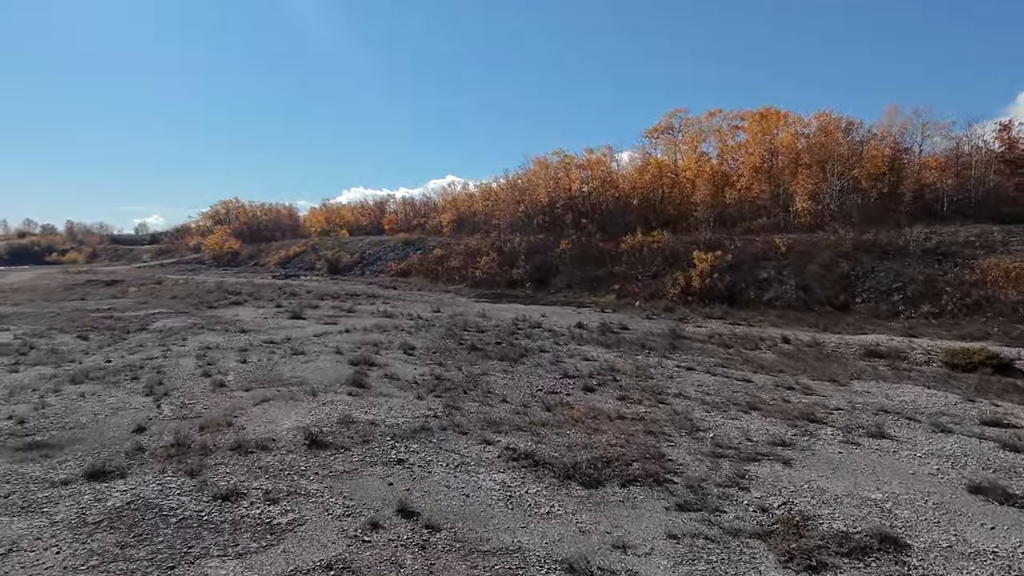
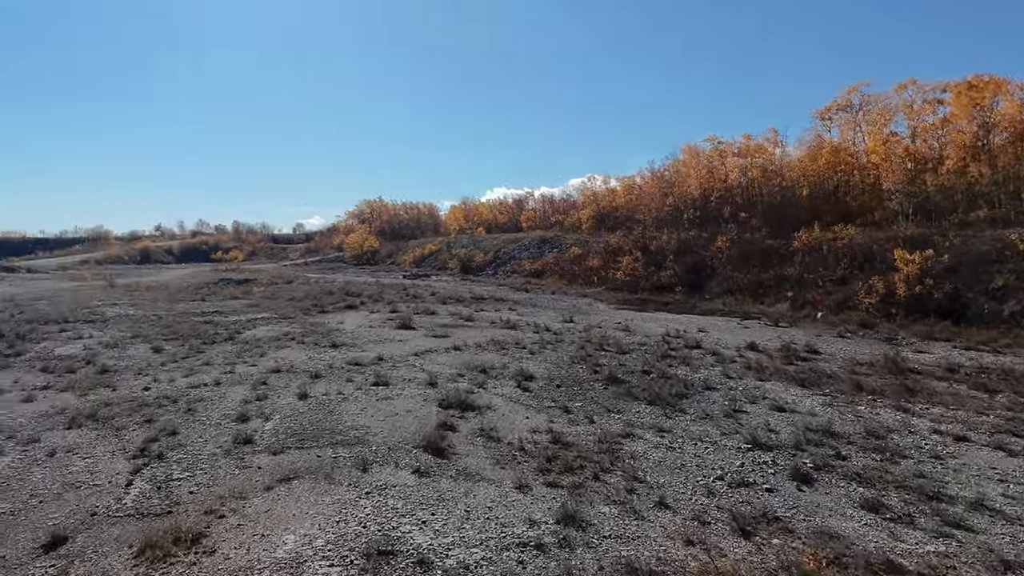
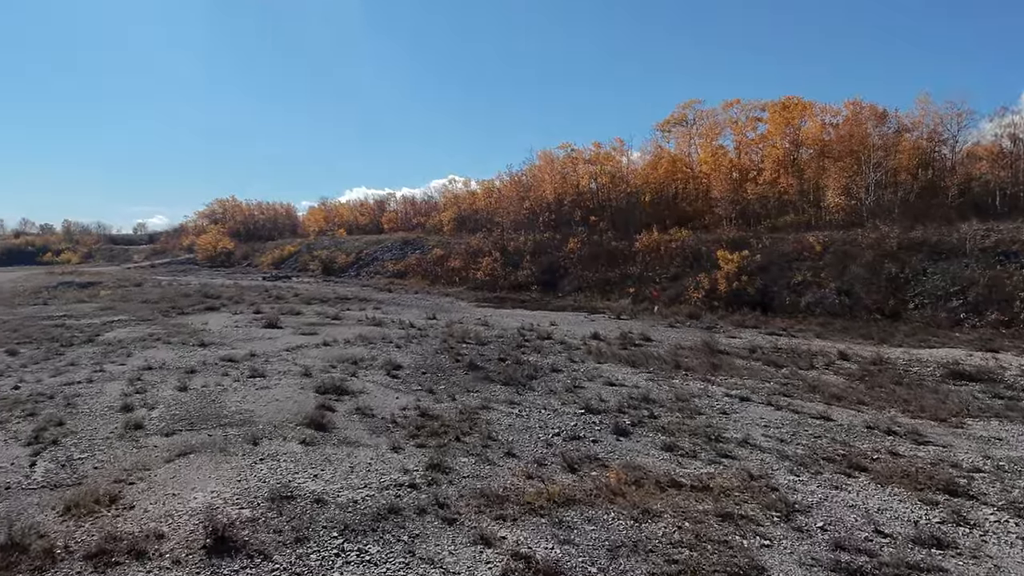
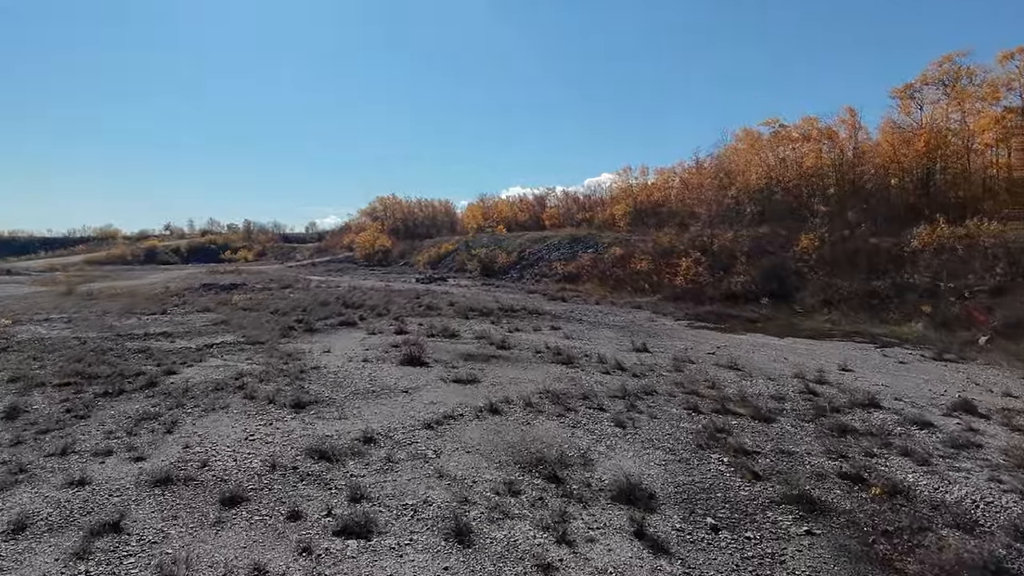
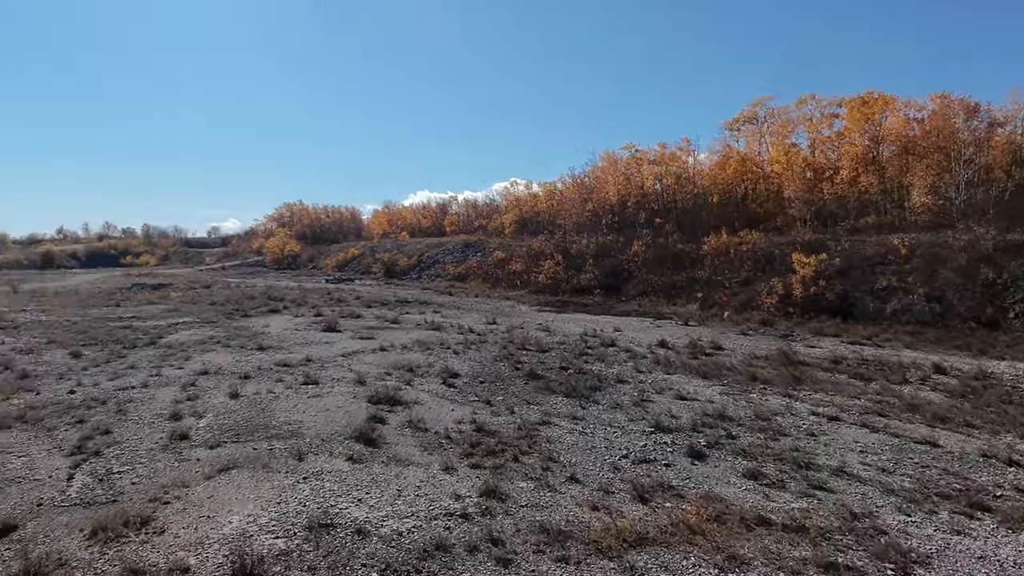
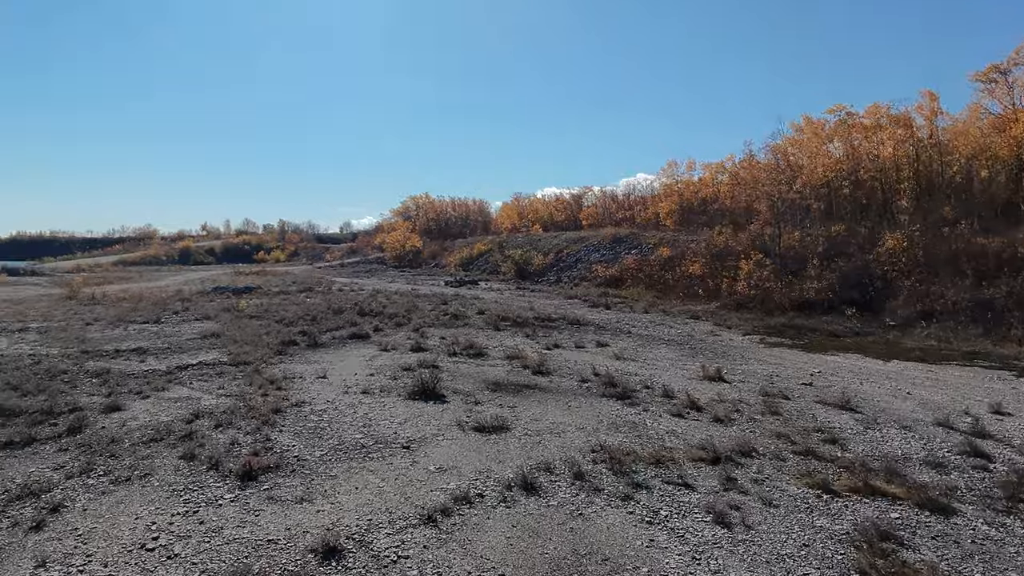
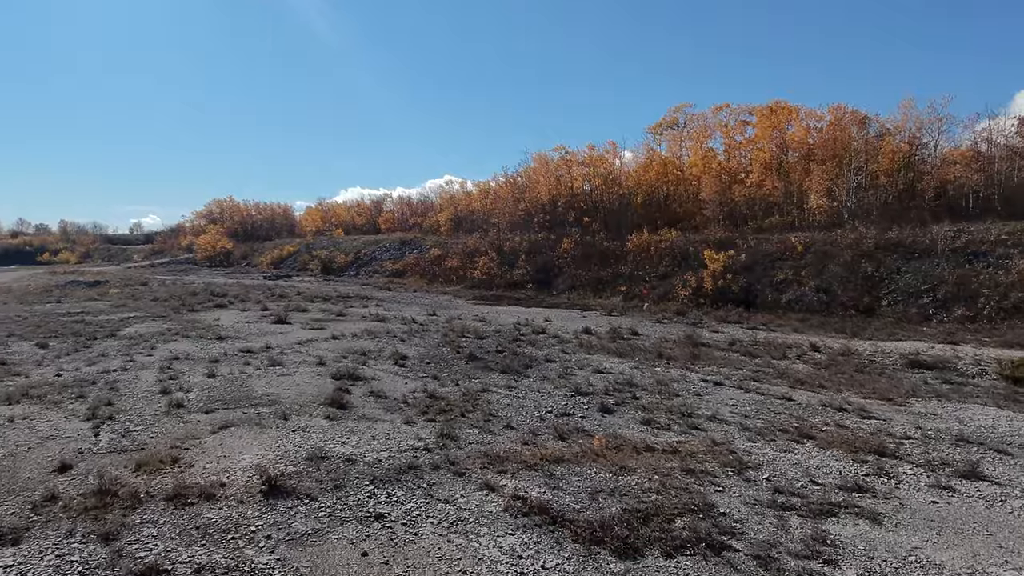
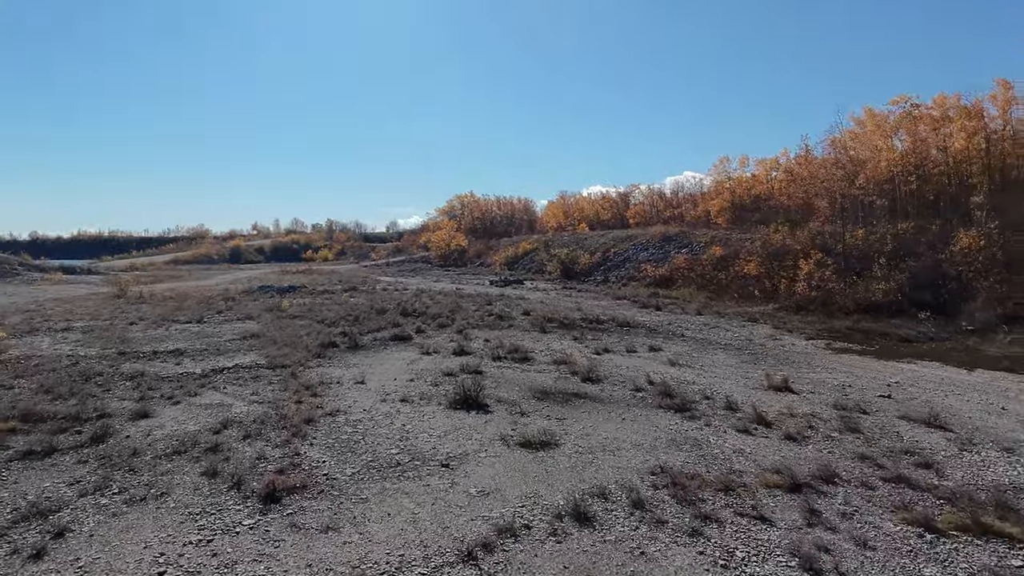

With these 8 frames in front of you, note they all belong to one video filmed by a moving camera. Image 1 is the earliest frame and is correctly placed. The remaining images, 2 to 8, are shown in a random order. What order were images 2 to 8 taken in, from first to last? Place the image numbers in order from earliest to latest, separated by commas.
7, 3, 5, 2, 4, 6, 8
